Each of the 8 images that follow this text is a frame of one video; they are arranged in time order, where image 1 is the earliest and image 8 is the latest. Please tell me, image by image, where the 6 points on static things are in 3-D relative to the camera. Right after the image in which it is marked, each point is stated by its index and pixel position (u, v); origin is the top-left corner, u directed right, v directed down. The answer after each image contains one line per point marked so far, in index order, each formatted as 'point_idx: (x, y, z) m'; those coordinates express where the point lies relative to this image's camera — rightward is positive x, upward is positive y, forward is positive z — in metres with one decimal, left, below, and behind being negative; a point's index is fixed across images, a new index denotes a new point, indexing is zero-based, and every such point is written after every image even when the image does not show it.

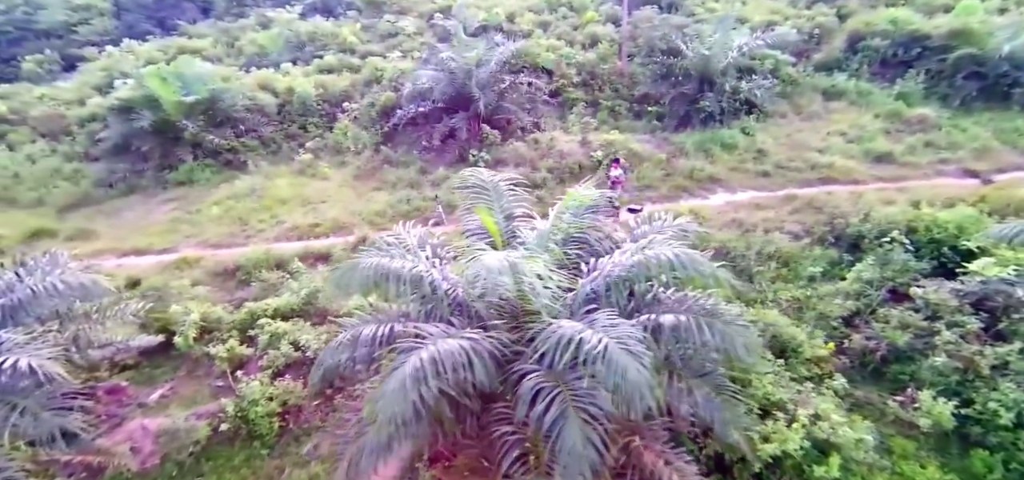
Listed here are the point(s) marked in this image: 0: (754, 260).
0: (+2.4, -0.2, +5.0) m
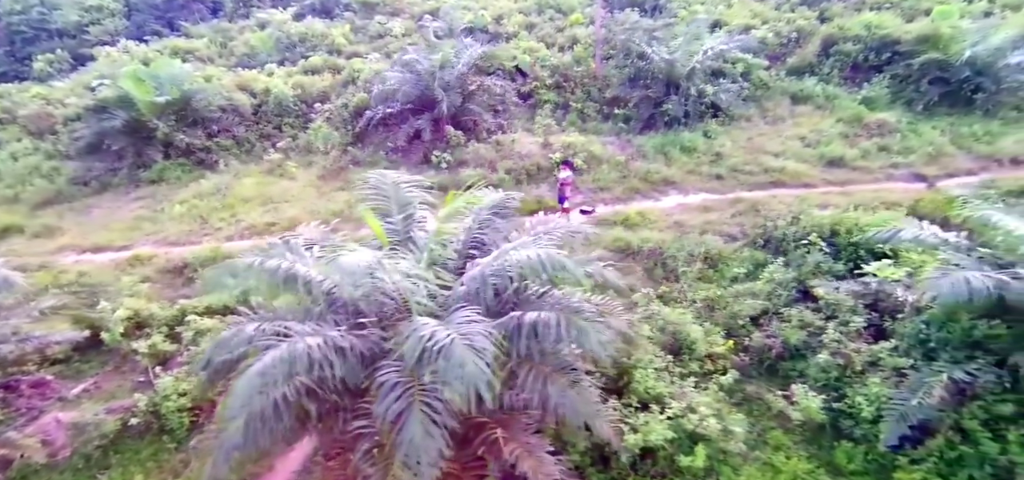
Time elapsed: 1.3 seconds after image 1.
0: (+1.7, -0.2, +5.2) m
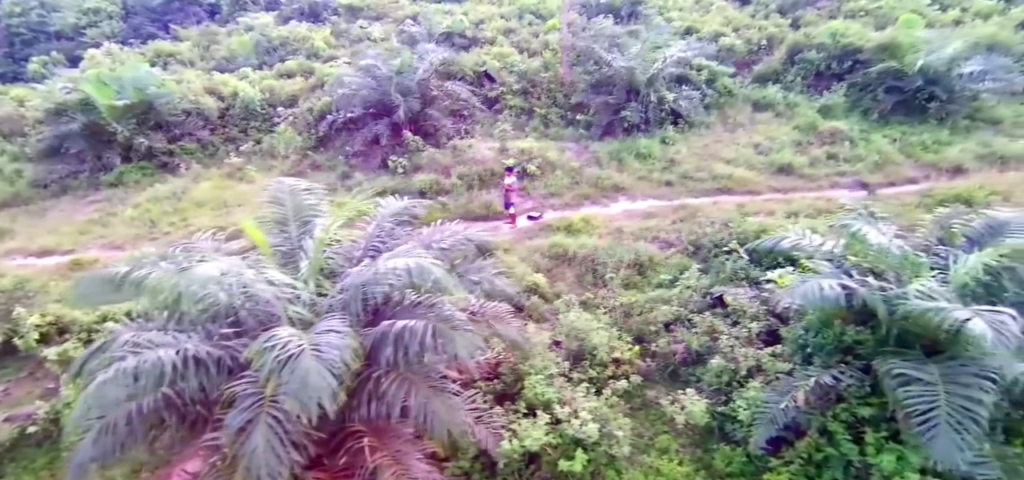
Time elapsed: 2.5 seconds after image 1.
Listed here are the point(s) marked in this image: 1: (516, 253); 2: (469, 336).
0: (+1.0, -0.3, +5.2) m
1: (0.0, -0.1, +6.0) m
2: (-0.2, -0.5, +2.5) m
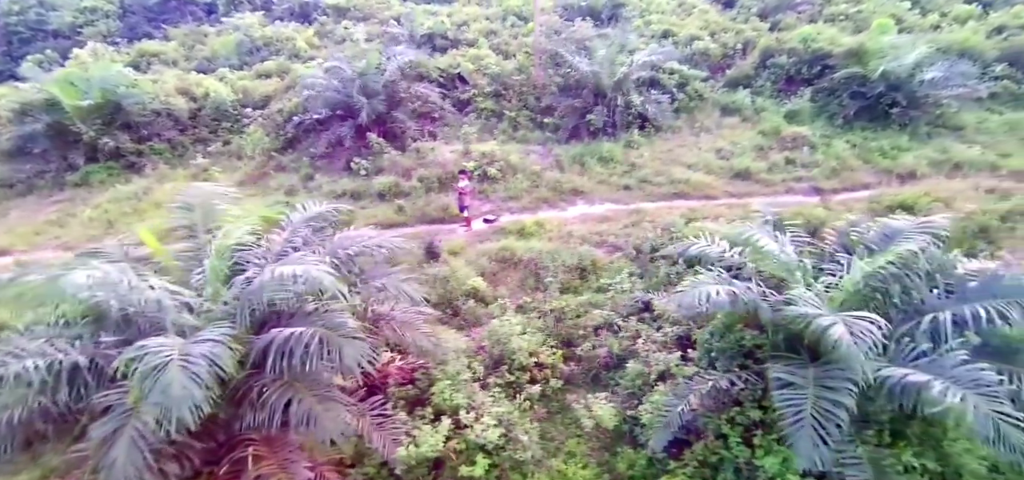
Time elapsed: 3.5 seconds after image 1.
0: (+0.4, -0.3, +5.3) m
1: (-0.6, -0.2, +6.0) m
2: (-0.8, -0.5, +2.5) m
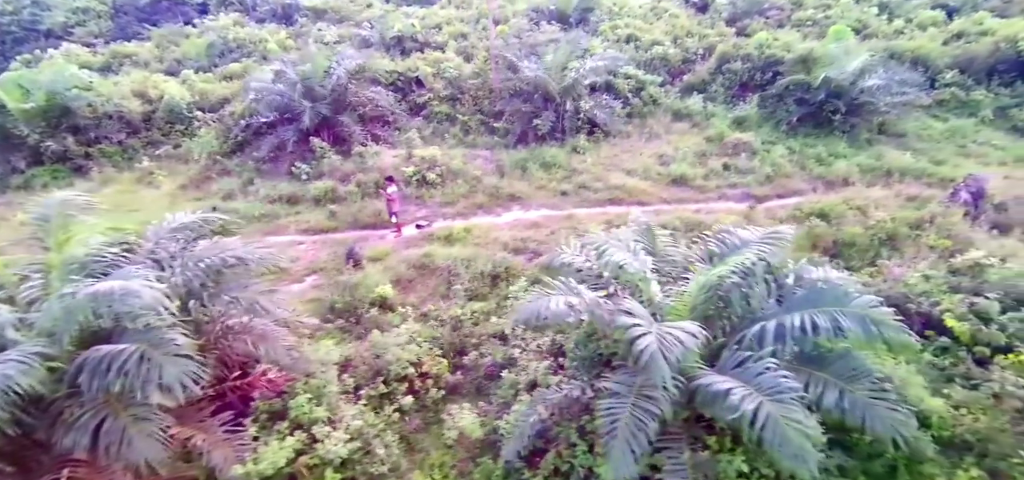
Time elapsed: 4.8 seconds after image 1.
0: (-0.5, -0.4, +5.3) m
1: (-1.5, -0.3, +6.0) m
2: (-1.6, -0.6, +2.5) m
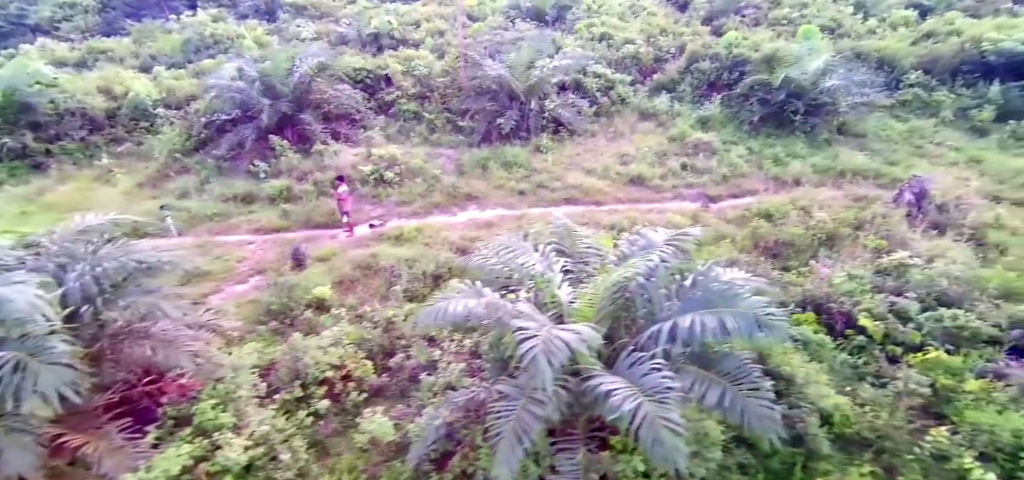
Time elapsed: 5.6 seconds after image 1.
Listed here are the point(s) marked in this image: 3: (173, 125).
0: (-1.1, -0.4, +5.3) m
1: (-2.1, -0.3, +5.9) m
2: (-2.1, -0.6, +2.4) m
3: (-7.2, +2.4, +10.6) m
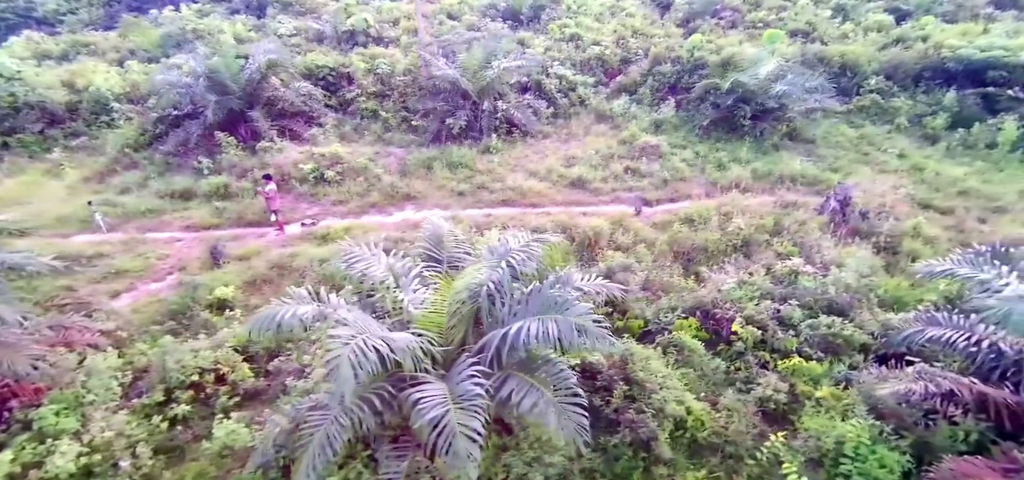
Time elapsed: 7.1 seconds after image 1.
0: (-2.0, -0.4, +5.2) m
1: (-3.1, -0.3, +5.9) m
2: (-3.0, -0.6, +2.4) m
3: (-8.2, +2.4, +10.4) m
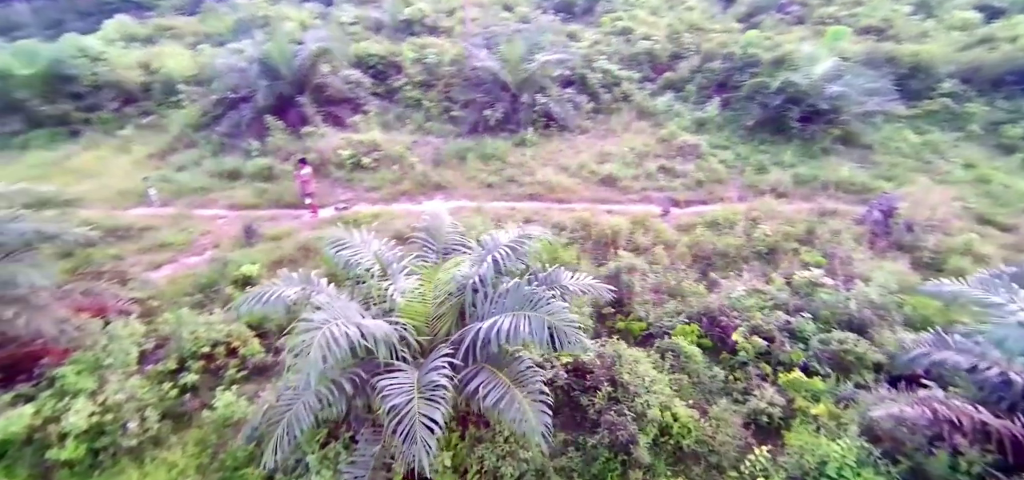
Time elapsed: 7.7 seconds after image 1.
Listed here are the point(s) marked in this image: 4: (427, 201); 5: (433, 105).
0: (-1.9, -0.2, +5.5) m
1: (-2.8, 0.0, +6.2) m
2: (-3.1, -0.4, +2.7) m
3: (-7.4, +3.0, +11.1) m
4: (-1.3, +0.6, +7.9) m
5: (-1.9, +3.0, +11.3) m
